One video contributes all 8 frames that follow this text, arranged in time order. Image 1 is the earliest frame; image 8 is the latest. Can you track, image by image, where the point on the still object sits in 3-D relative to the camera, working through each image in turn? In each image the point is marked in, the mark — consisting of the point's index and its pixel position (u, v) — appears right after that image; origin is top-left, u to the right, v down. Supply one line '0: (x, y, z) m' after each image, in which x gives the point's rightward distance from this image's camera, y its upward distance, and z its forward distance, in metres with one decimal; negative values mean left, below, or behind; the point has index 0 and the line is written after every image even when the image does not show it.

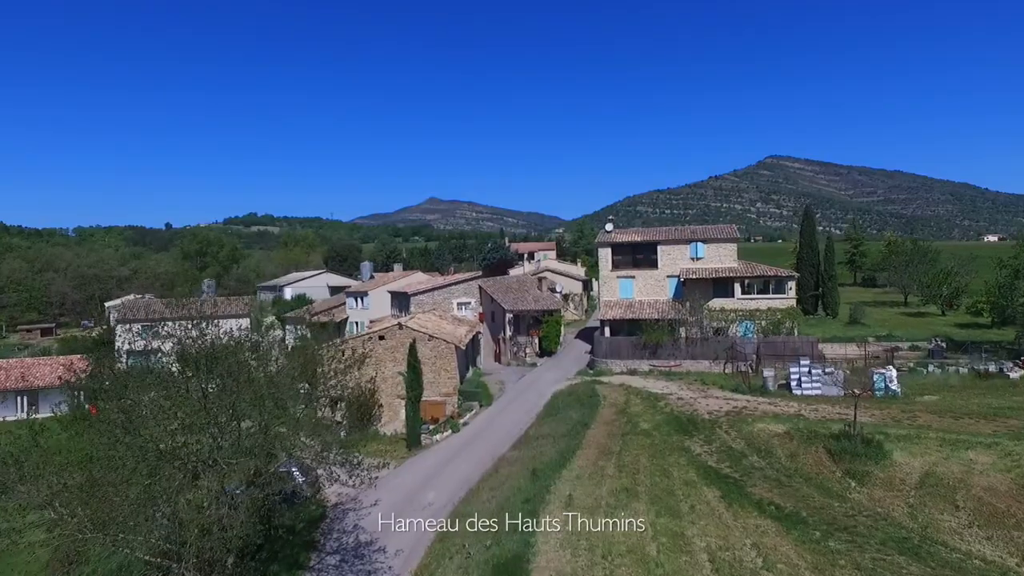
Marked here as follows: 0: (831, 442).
0: (+8.4, -4.0, +19.7) m
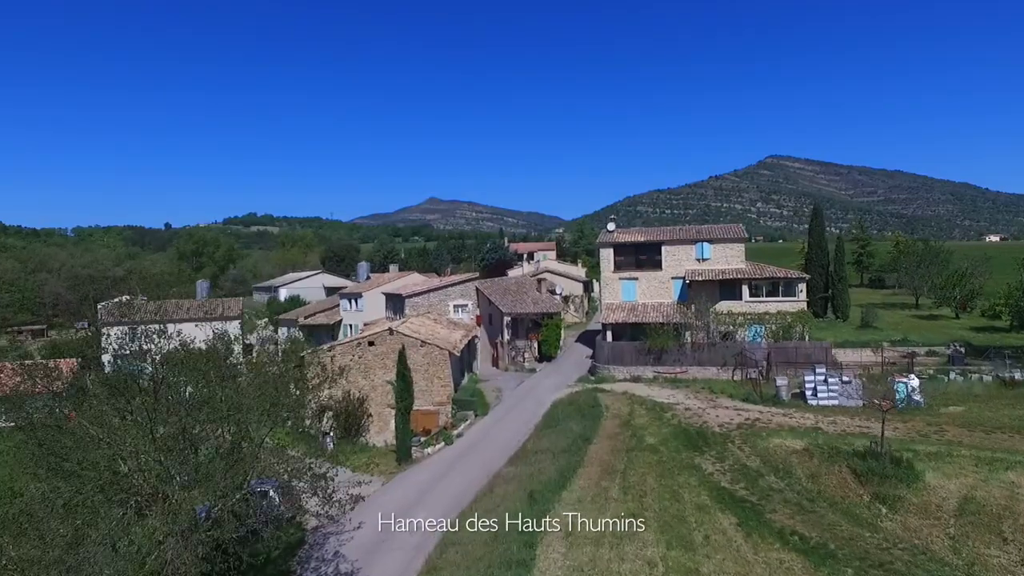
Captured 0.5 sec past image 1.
0: (+8.2, -4.1, +18.1) m
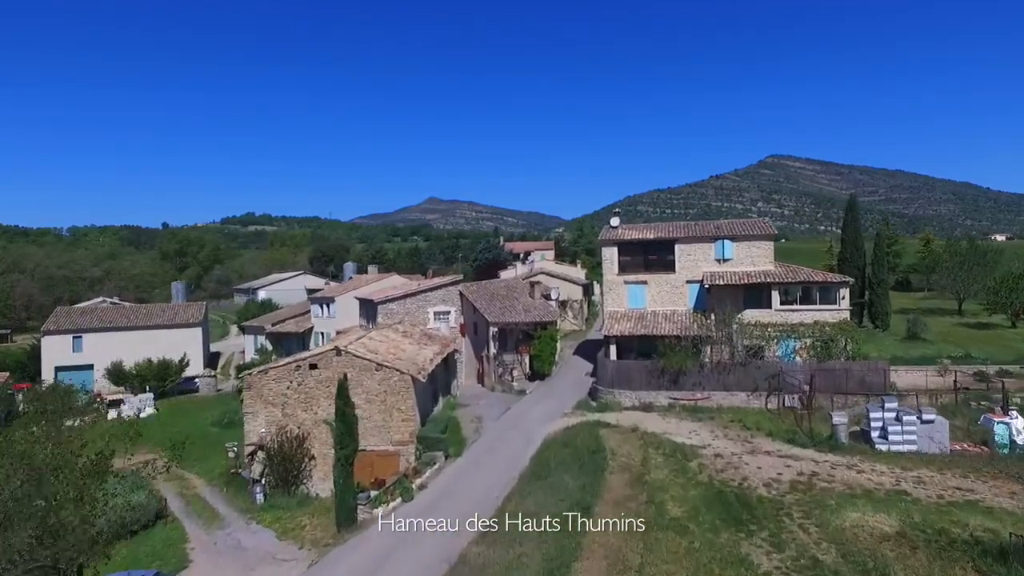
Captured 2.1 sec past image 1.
0: (+7.6, -4.4, +12.1) m
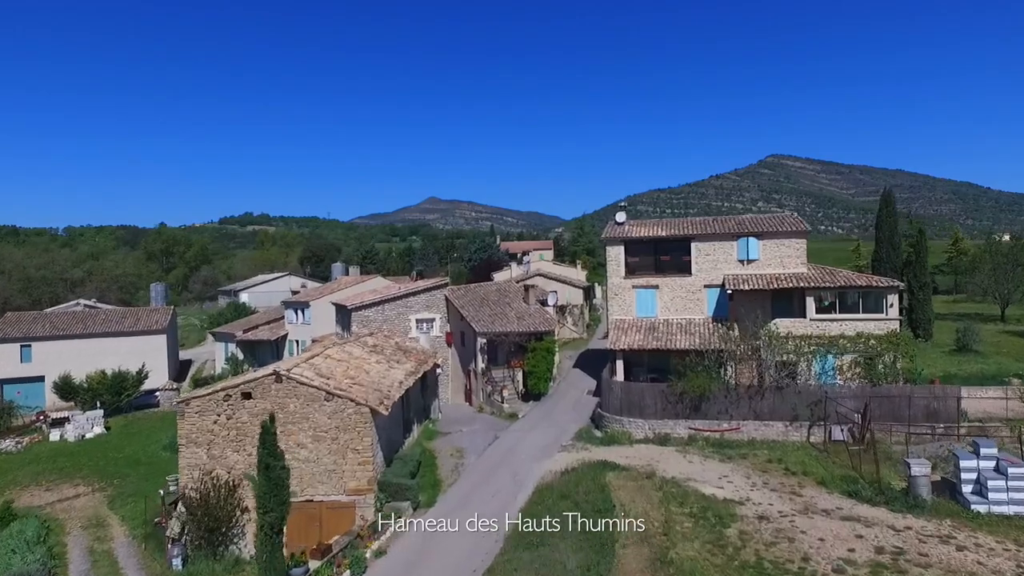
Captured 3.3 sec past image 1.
0: (+7.3, -4.6, +7.5) m
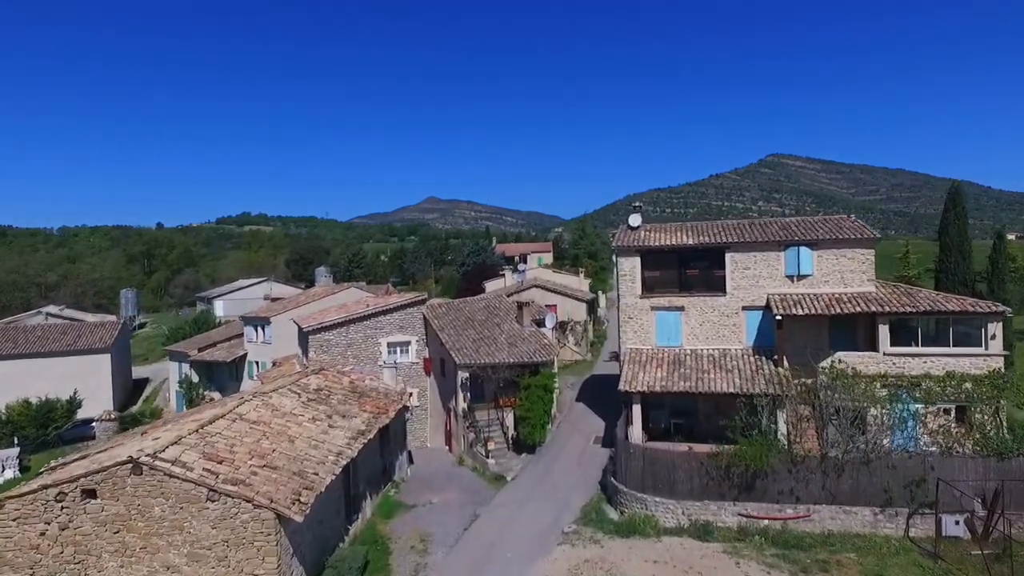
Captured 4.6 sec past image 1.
0: (+6.9, -5.3, +1.5) m
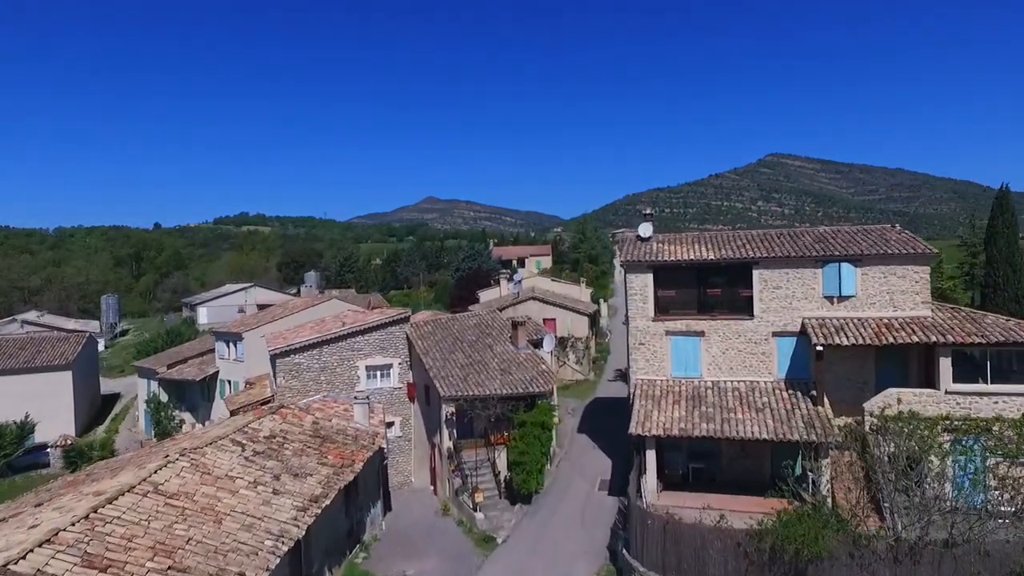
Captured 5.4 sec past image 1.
0: (+6.7, -5.9, -1.8) m
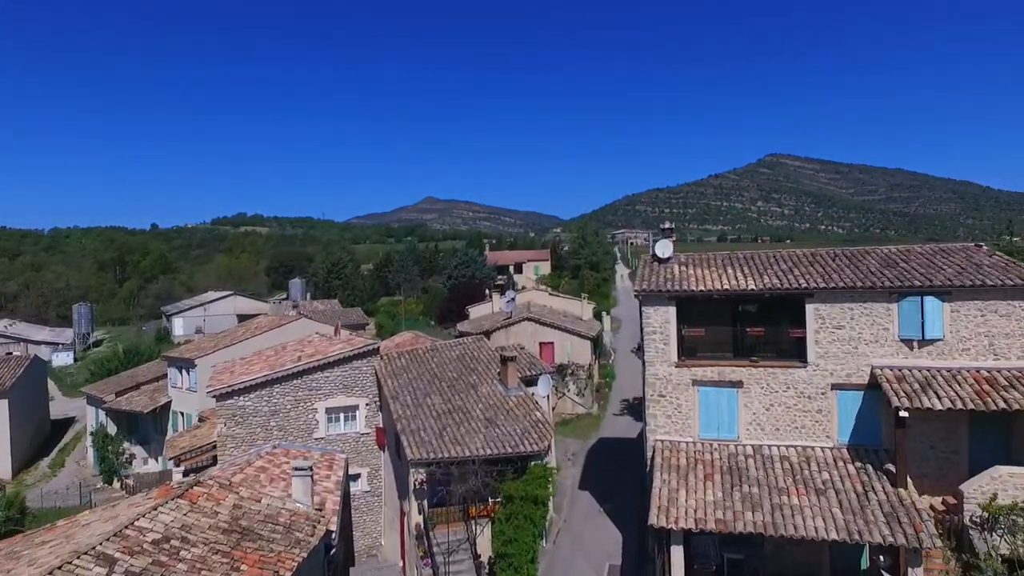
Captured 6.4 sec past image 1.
0: (+6.4, -6.7, -6.2) m
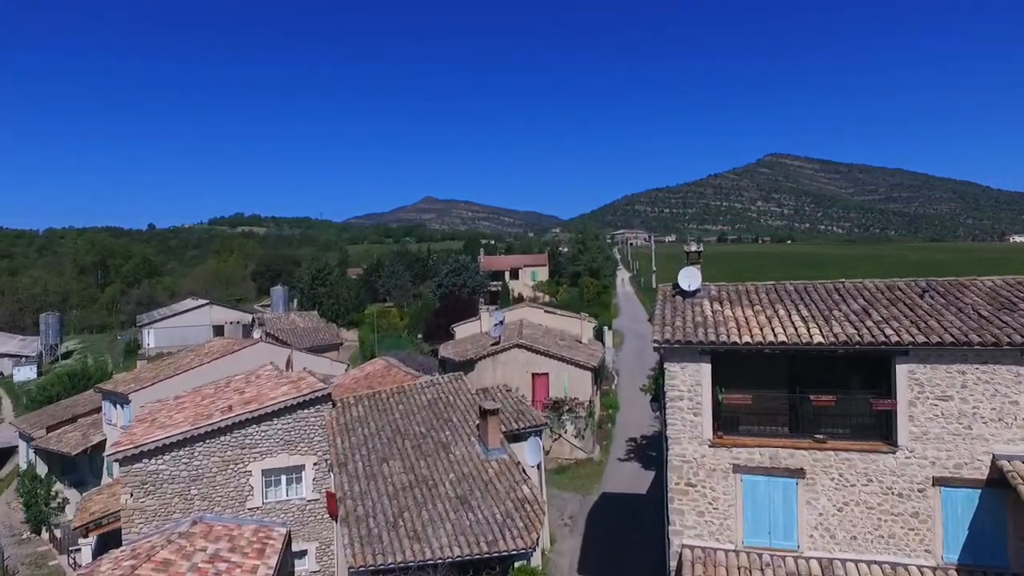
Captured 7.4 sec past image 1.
0: (+6.0, -7.5, -10.7) m
